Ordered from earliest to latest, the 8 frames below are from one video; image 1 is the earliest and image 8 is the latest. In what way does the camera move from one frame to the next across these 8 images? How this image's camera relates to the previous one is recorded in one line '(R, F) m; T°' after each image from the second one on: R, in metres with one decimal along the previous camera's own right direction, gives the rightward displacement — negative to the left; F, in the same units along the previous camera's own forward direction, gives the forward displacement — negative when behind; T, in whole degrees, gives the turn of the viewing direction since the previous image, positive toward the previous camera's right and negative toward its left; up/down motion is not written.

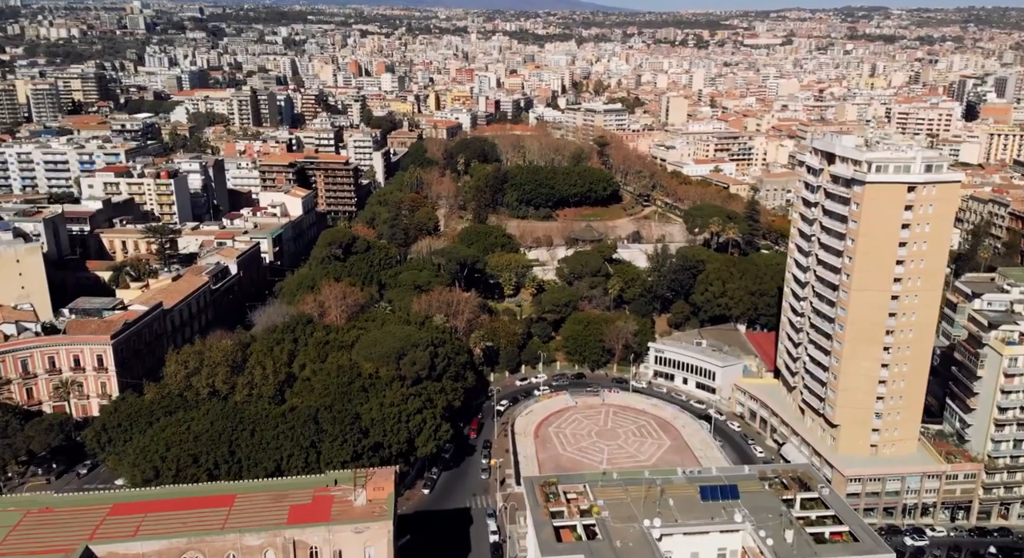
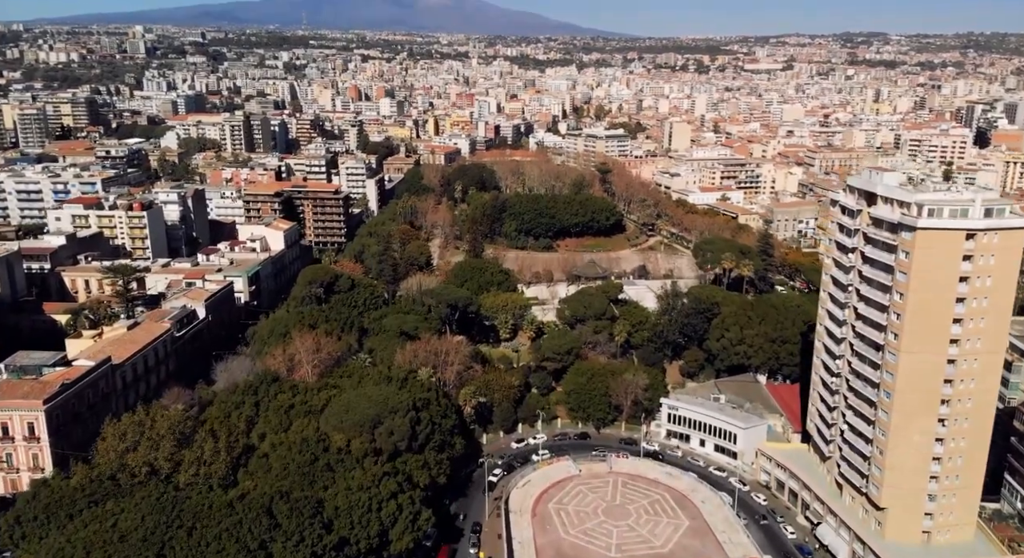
(+0.3, +4.8) m; 0°
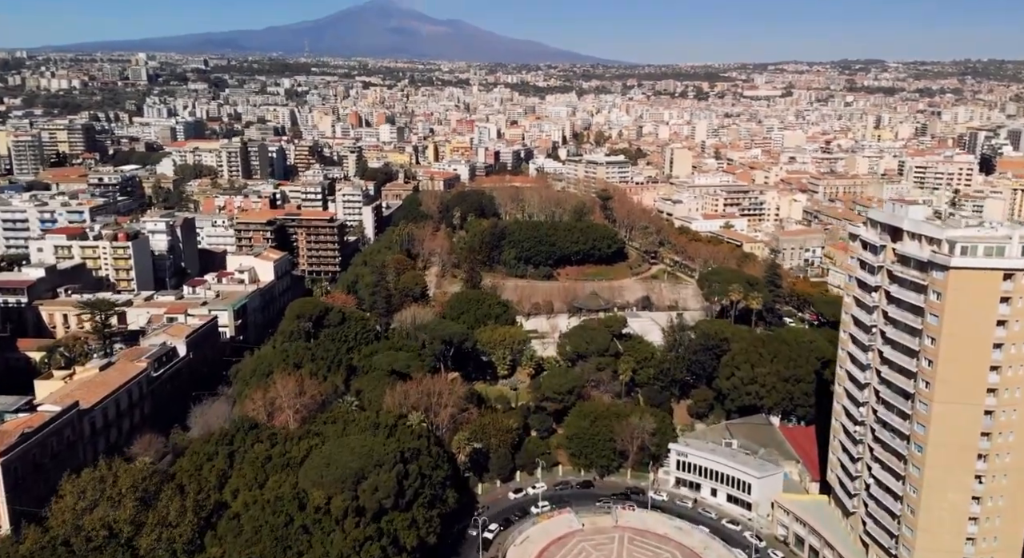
(+0.1, +2.5) m; 0°
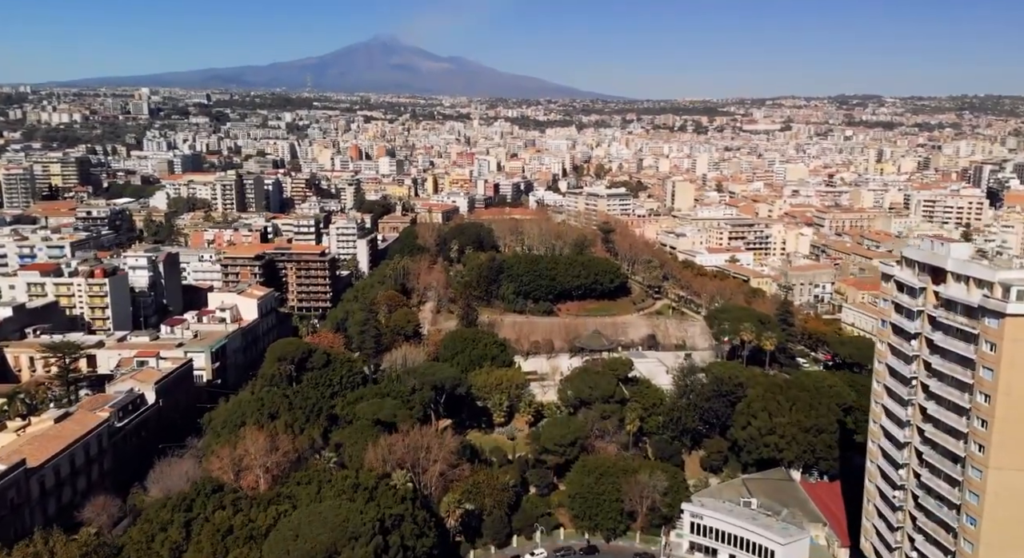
(+0.2, +3.4) m; 0°
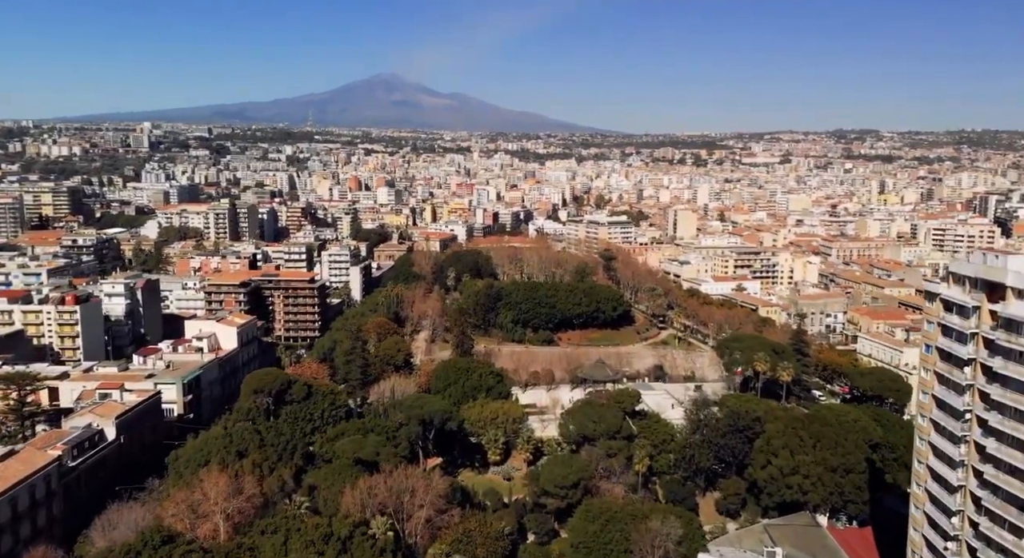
(+0.2, +3.6) m; 0°
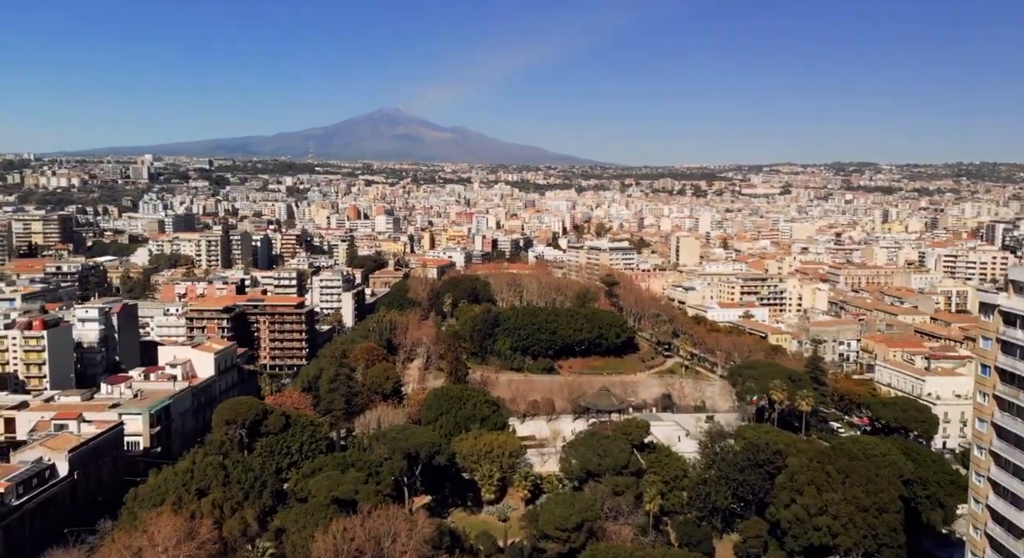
(+0.2, +3.5) m; 0°
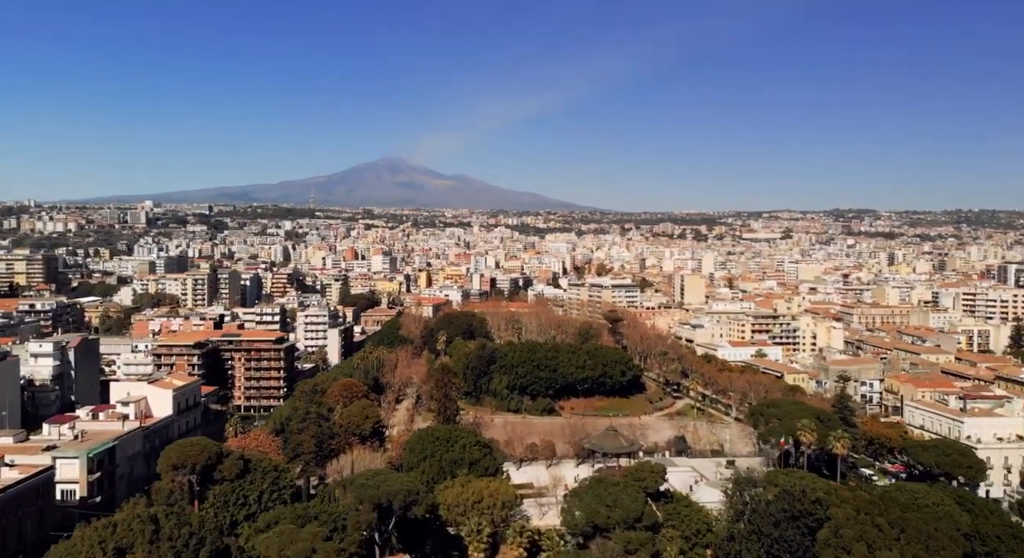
(+0.3, +5.2) m; 0°
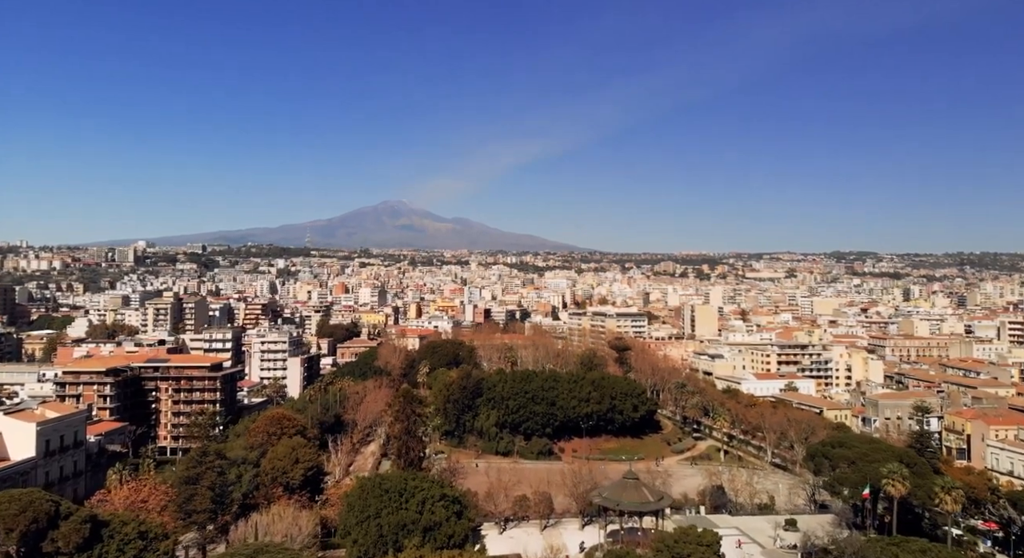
(+0.8, +11.2) m; 0°
